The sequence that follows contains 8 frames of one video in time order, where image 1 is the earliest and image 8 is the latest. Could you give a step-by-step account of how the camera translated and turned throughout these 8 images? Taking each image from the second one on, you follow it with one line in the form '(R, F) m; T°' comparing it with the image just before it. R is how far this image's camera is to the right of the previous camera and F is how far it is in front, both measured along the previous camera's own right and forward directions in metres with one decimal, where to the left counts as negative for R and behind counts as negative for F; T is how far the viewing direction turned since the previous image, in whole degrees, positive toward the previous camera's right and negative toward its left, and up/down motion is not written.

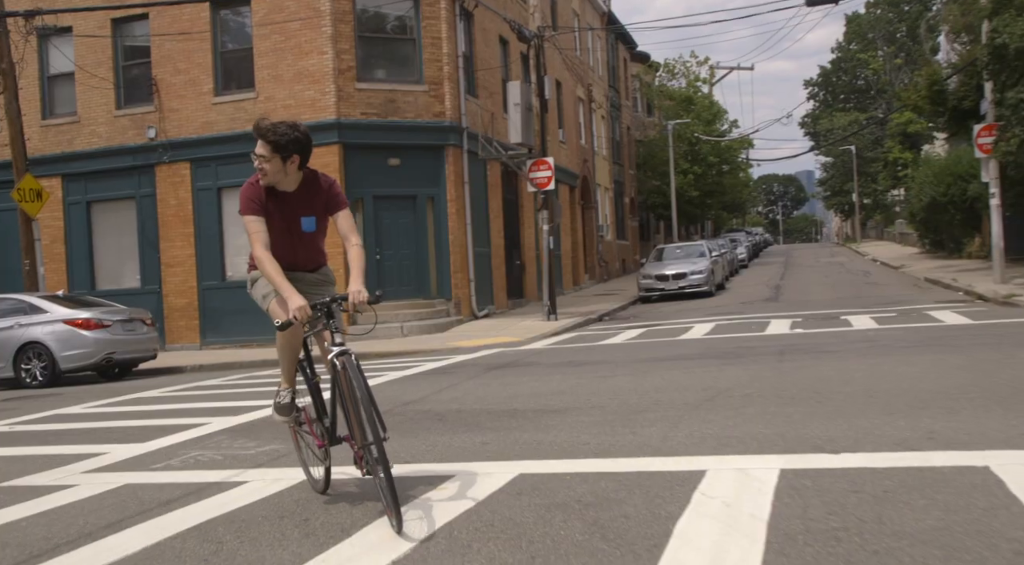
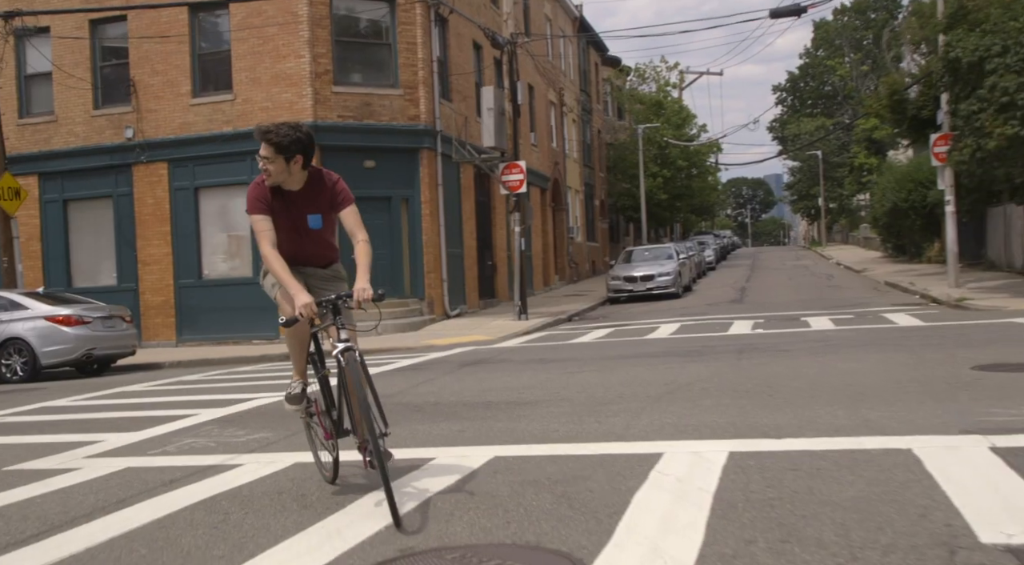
(0.0, -0.5) m; +2°
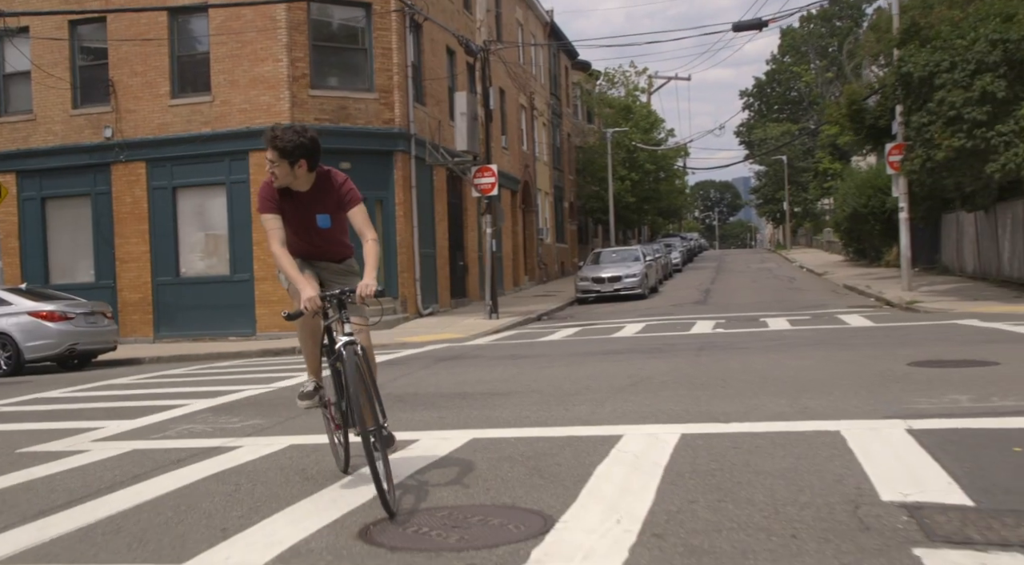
(-0.1, -0.6) m; +2°
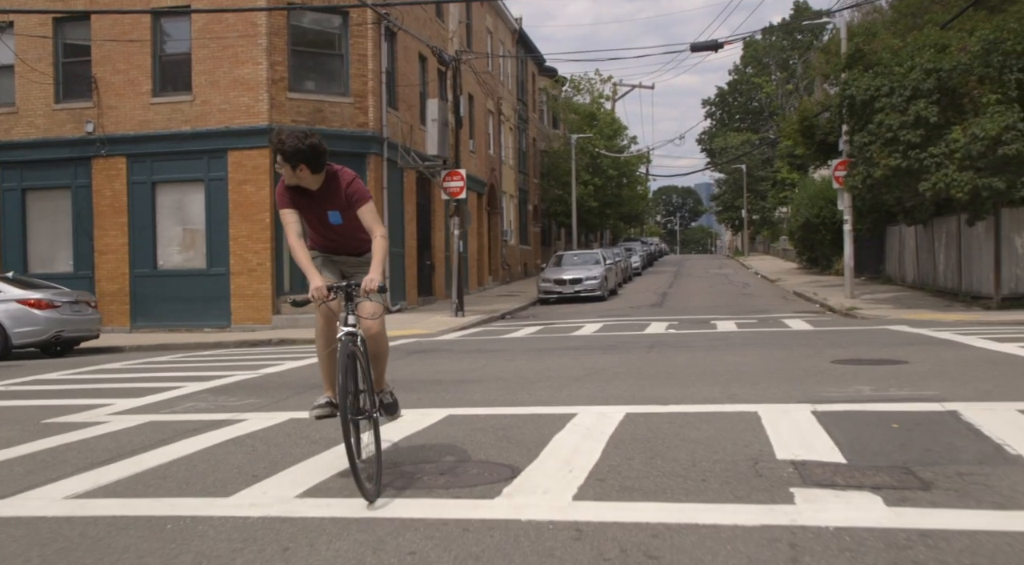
(-0.1, -1.0) m; +3°
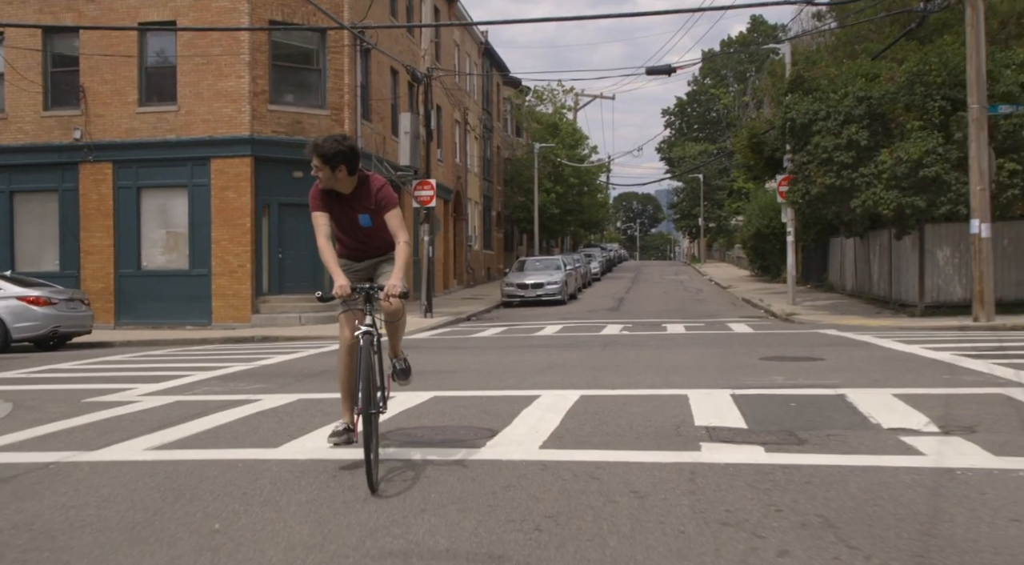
(-0.2, -1.4) m; +3°
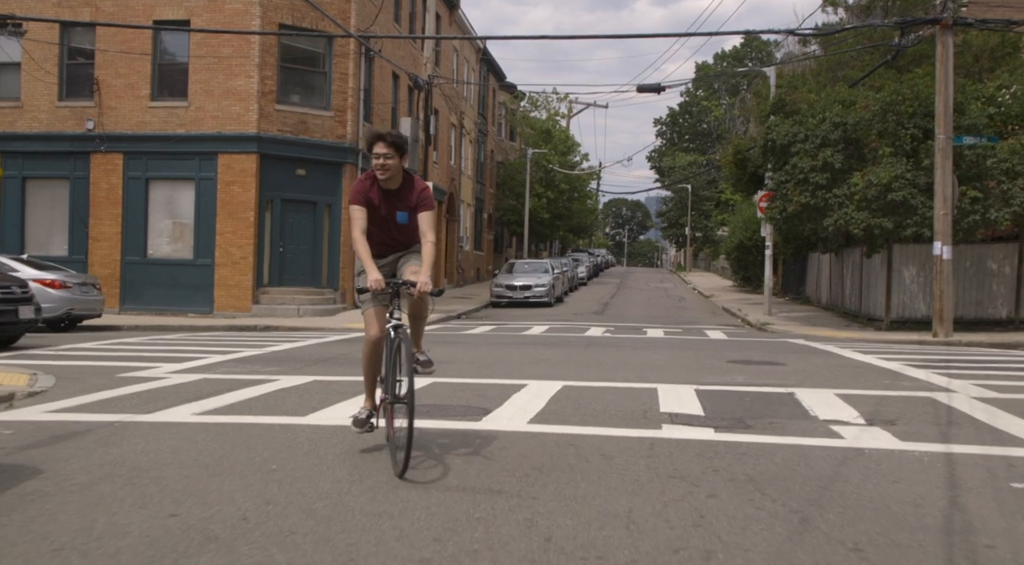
(-0.1, -1.0) m; +1°
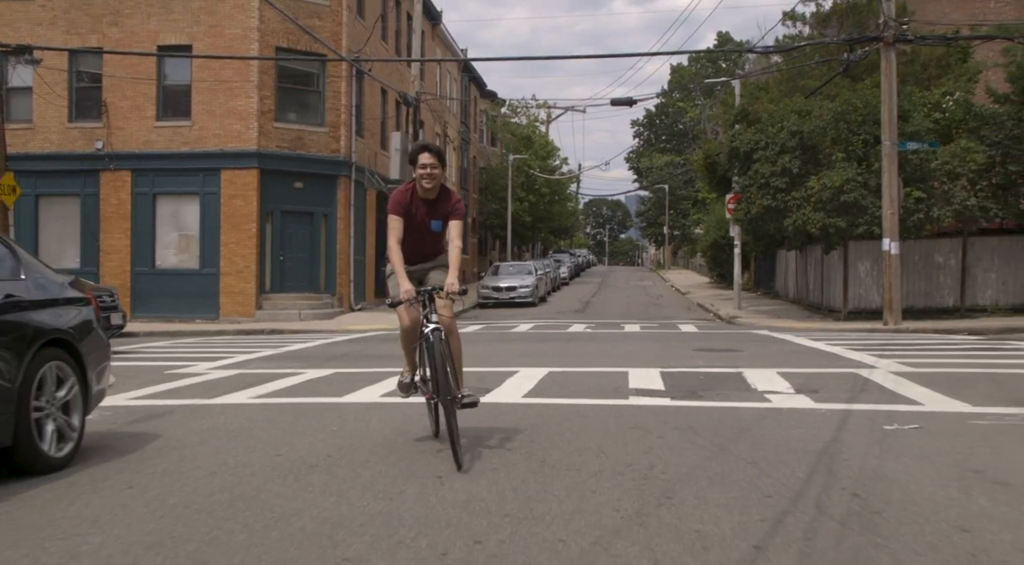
(-0.1, -1.6) m; +1°
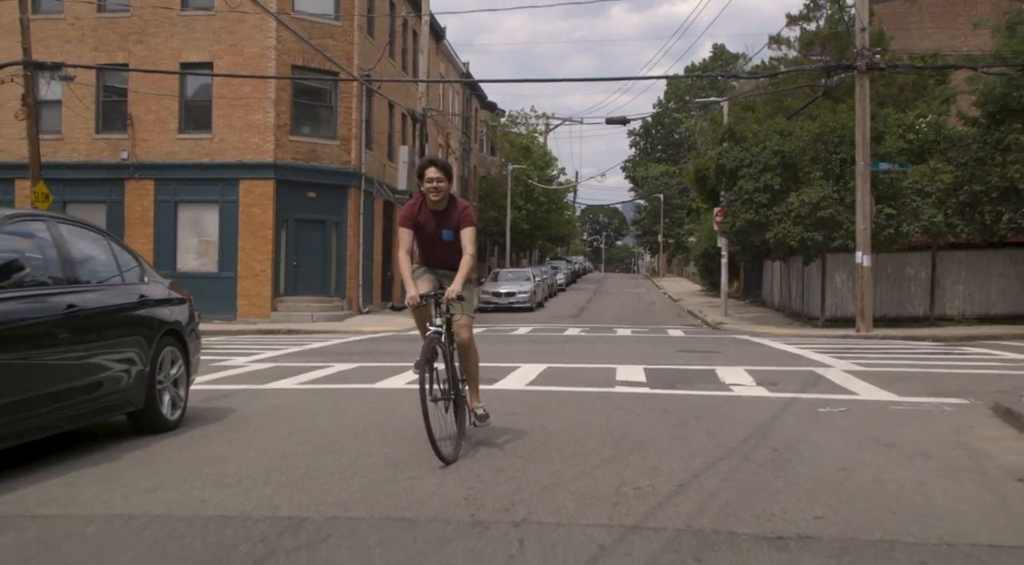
(-0.1, -1.5) m; 0°
